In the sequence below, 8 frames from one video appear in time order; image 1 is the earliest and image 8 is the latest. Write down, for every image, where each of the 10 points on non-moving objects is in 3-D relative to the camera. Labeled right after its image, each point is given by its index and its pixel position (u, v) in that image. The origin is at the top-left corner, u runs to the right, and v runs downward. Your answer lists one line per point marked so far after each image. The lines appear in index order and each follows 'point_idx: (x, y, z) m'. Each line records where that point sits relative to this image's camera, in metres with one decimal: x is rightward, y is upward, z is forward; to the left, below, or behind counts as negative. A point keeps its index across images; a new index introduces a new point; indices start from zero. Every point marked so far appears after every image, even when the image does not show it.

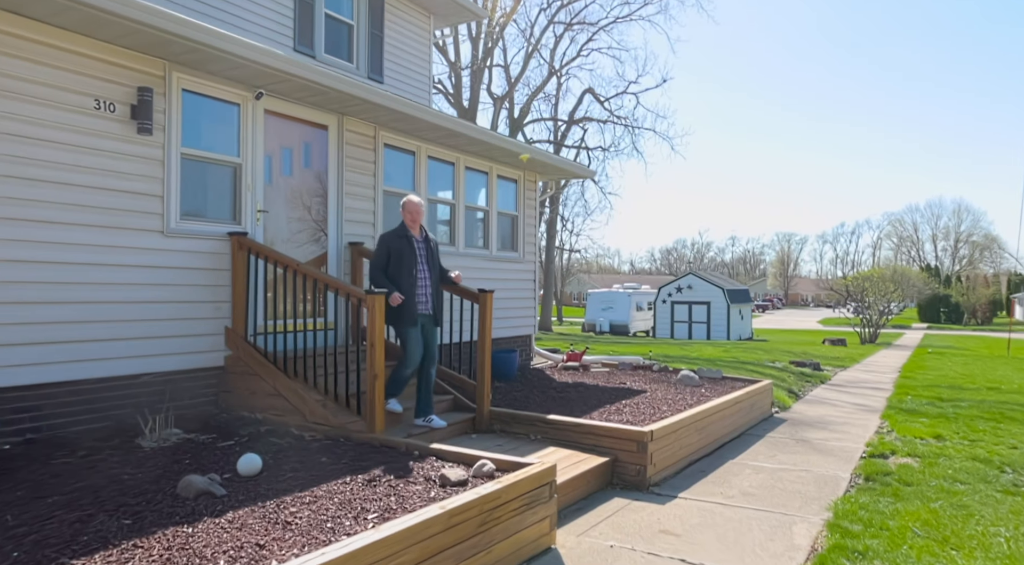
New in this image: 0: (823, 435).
0: (+3.3, -1.6, +6.9) m
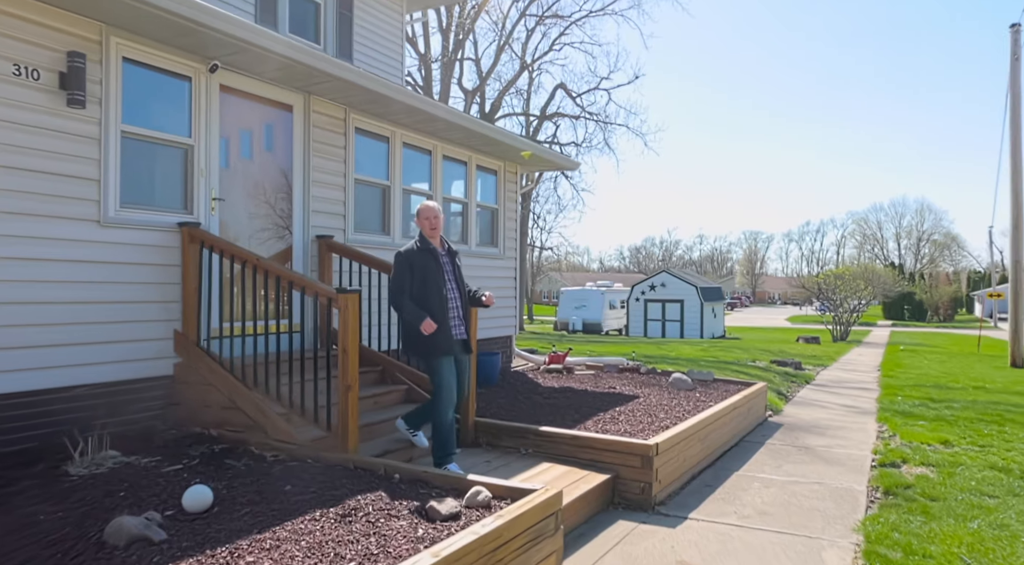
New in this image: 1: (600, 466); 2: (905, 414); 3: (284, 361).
0: (+3.2, -1.6, +6.5) m
1: (+0.6, -1.3, +4.5) m
2: (+4.9, -1.6, +8.0) m
3: (-1.7, -0.6, +4.8) m
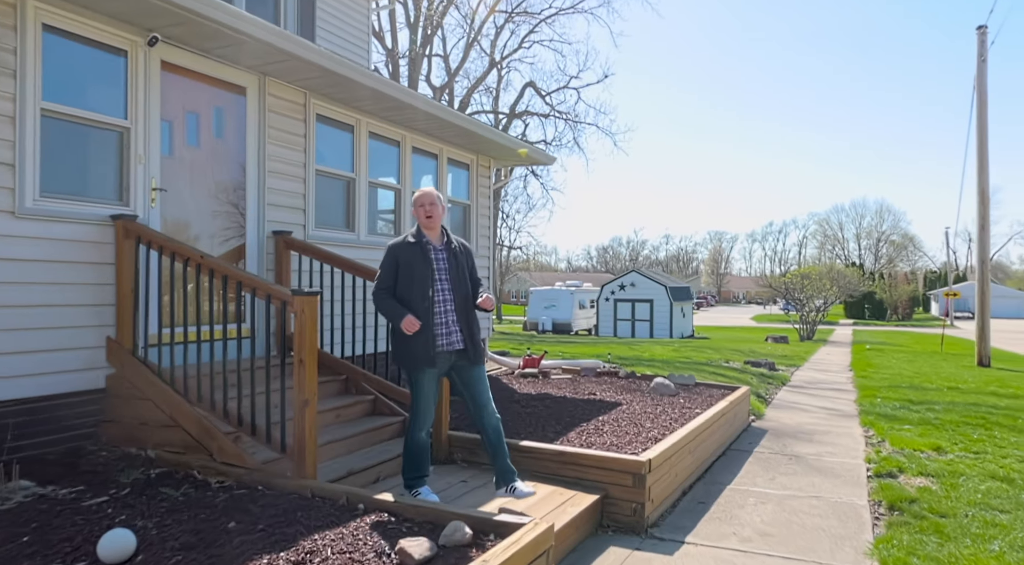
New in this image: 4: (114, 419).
0: (+2.9, -1.6, +6.2) m
1: (+0.5, -1.3, +4.1) m
2: (+4.6, -1.6, +7.8) m
3: (-1.8, -0.6, +4.2) m
4: (-2.5, -0.9, +4.0) m
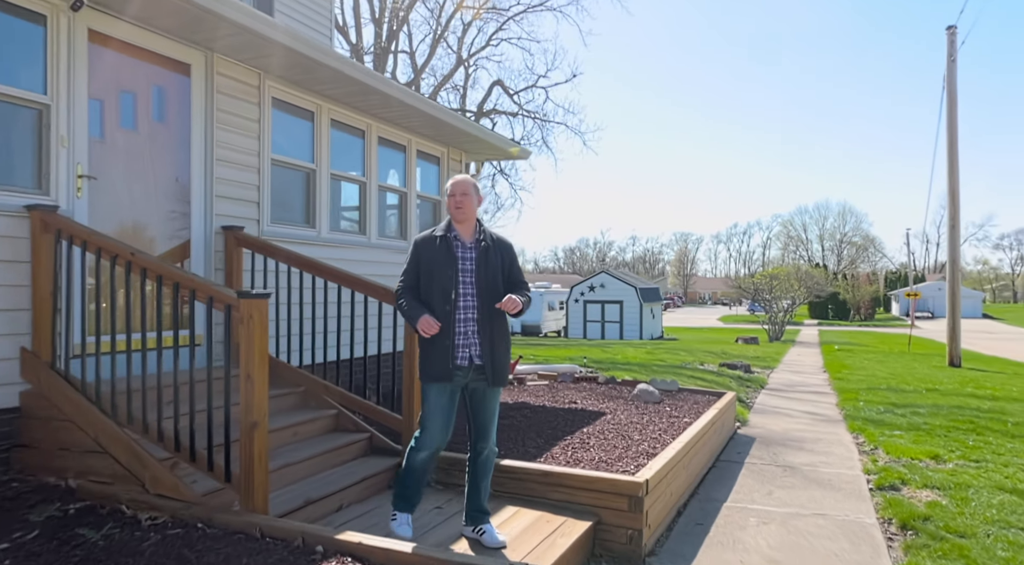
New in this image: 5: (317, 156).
0: (+2.7, -1.6, +5.9) m
1: (+0.4, -1.3, +3.7) m
2: (+4.3, -1.7, +7.6) m
3: (-1.9, -0.6, +3.7) m
4: (-2.6, -0.9, +3.4) m
5: (-1.7, +1.1, +5.5) m
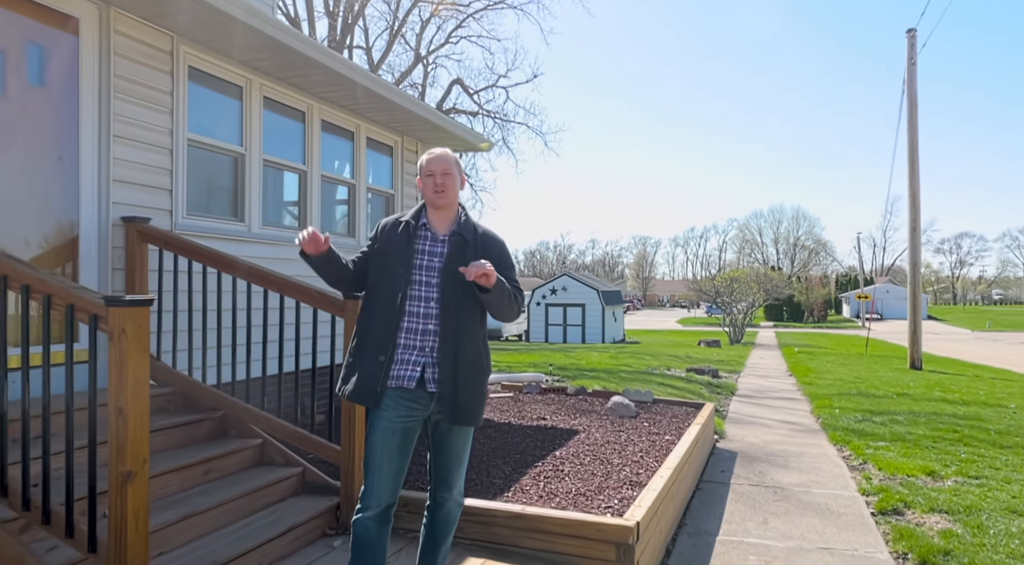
0: (+2.4, -1.6, +5.4) m
1: (+0.2, -1.3, +3.0) m
2: (+3.9, -1.7, +7.2) m
3: (-2.1, -0.6, +2.9) m
4: (-2.7, -0.9, +2.6) m
5: (-2.0, +1.1, +4.8) m
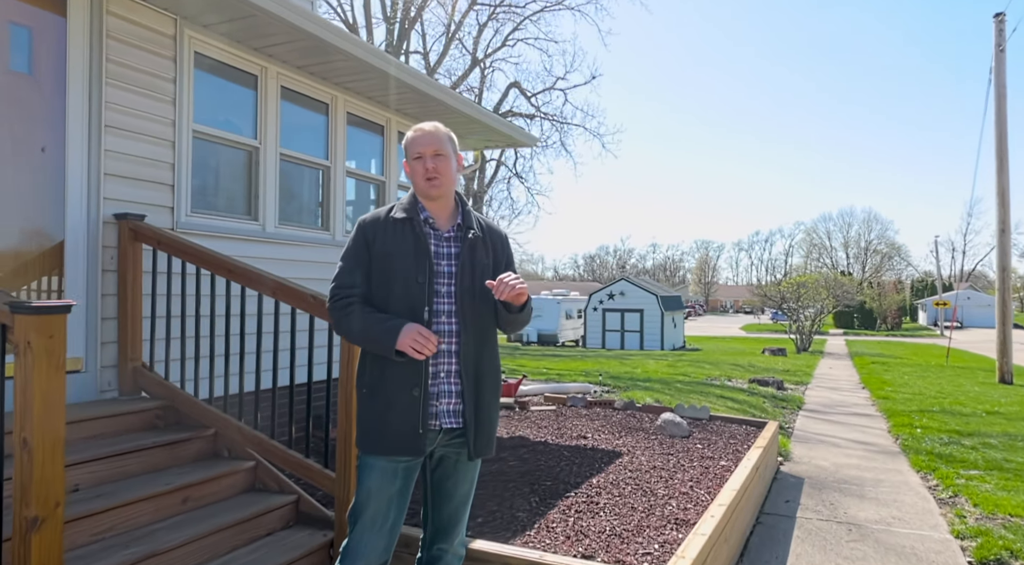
0: (+2.6, -1.7, +4.7) m
1: (+0.3, -1.3, +2.5) m
2: (+4.3, -1.7, +6.3) m
3: (-2.1, -0.6, +2.6) m
4: (-2.7, -0.9, +2.4) m
5: (-1.7, +1.1, +4.5) m
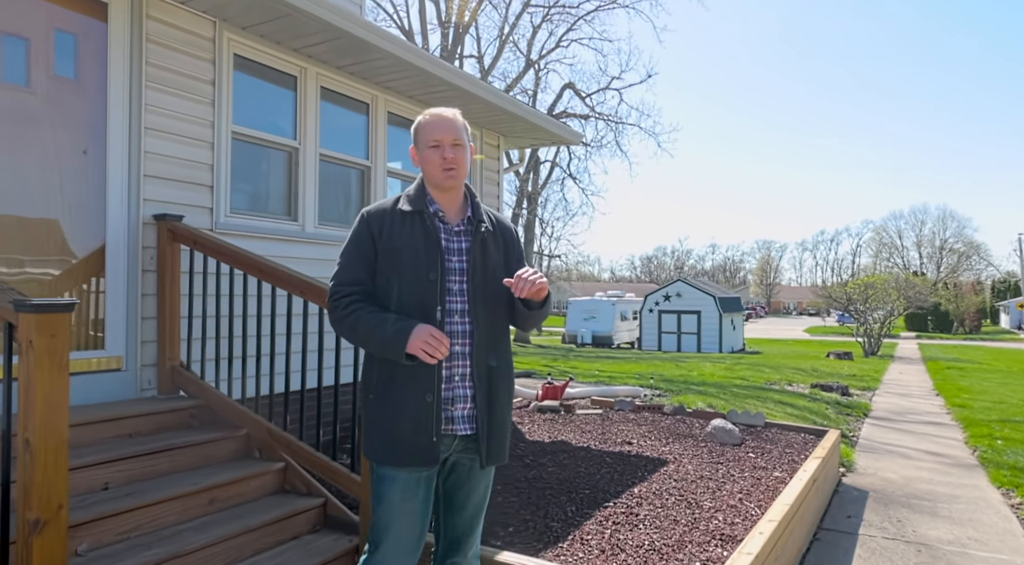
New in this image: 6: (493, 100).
0: (+2.9, -1.7, +4.3) m
1: (+0.4, -1.3, +2.4) m
2: (+4.7, -1.7, +5.8) m
3: (-1.9, -0.6, +2.7) m
4: (-2.6, -0.9, +2.5) m
5: (-1.5, +1.1, +4.5) m
6: (-0.2, +1.6, +5.8) m
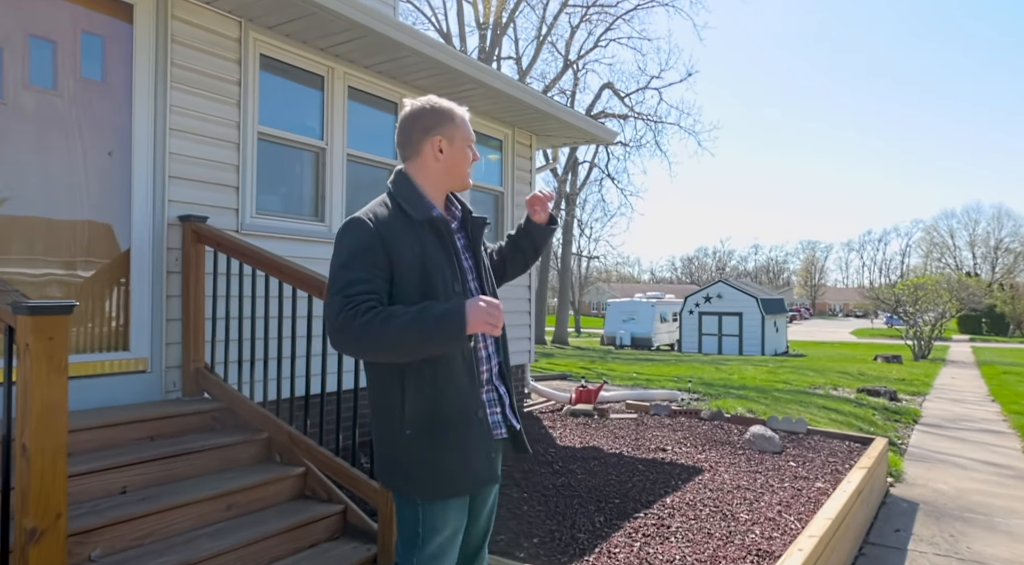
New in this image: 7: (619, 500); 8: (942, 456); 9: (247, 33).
0: (+3.1, -1.7, +4.0) m
1: (+0.4, -1.3, +2.2) m
2: (+4.9, -1.7, +5.4) m
3: (-1.8, -0.6, +2.7) m
4: (-2.5, -0.9, +2.5) m
5: (-1.3, +1.0, +4.5) m
6: (+0.1, +1.6, +5.7) m
7: (+0.6, -1.2, +3.6) m
8: (+4.6, -1.9, +6.8) m
9: (-1.6, +1.5, +3.9) m
